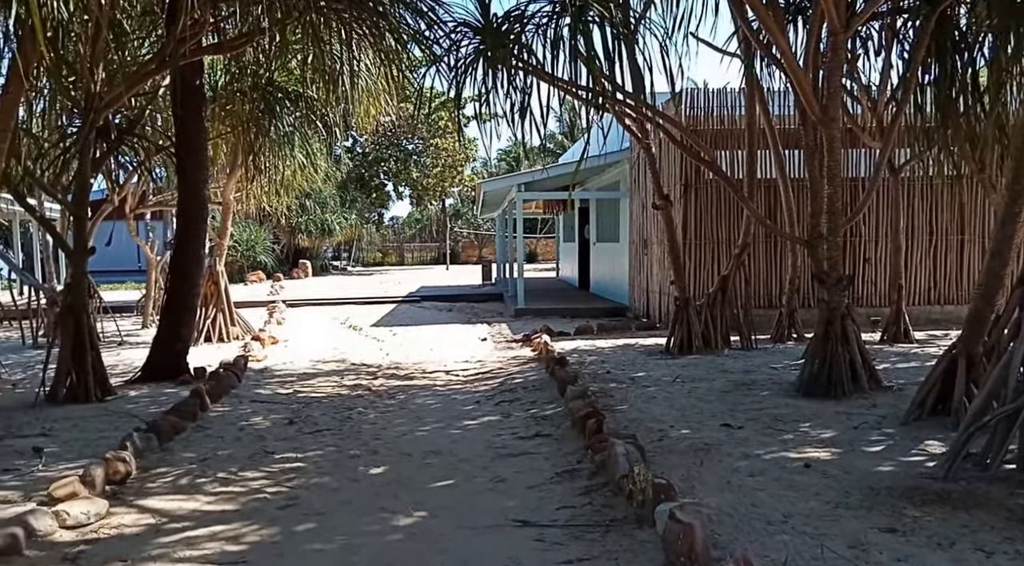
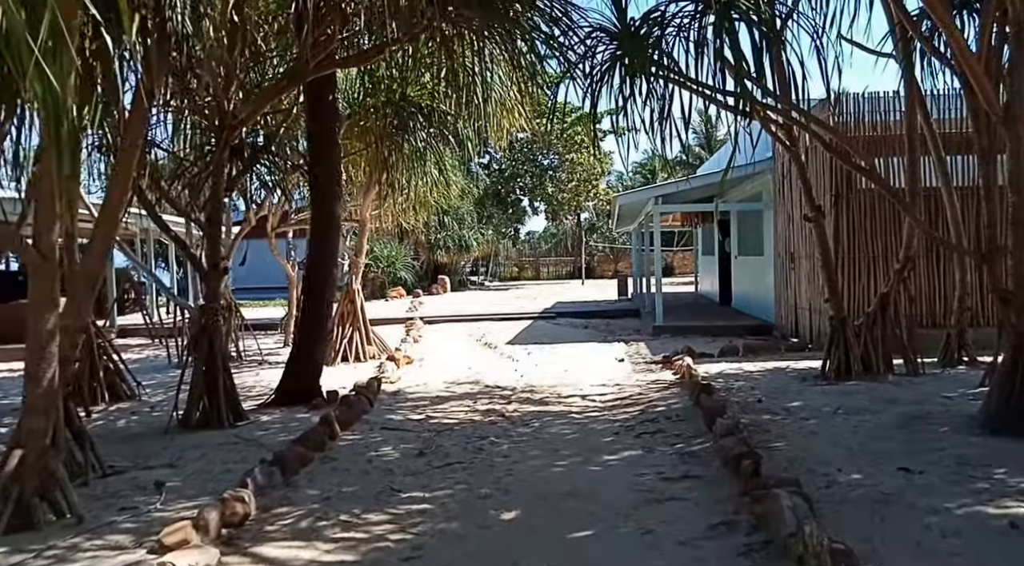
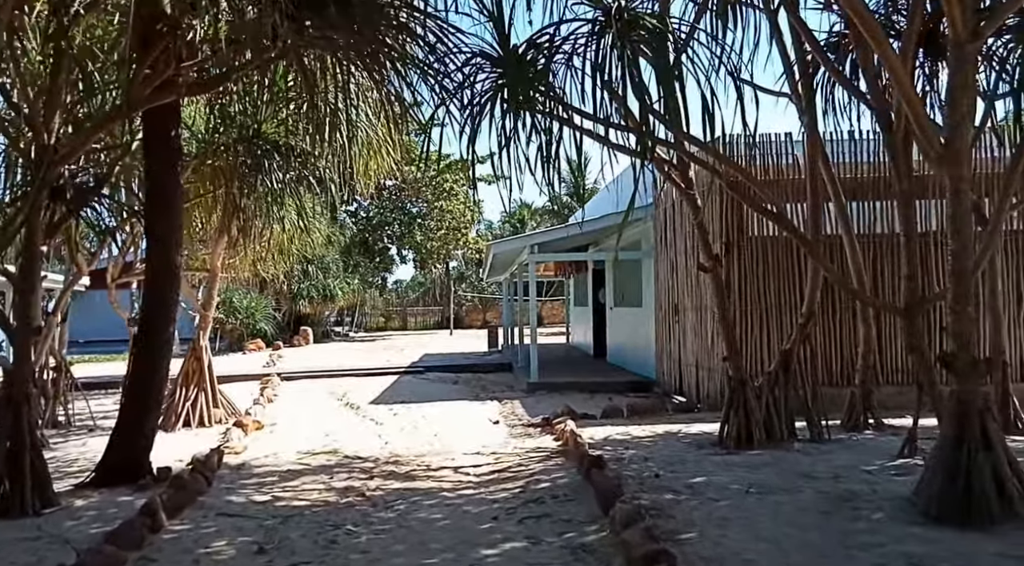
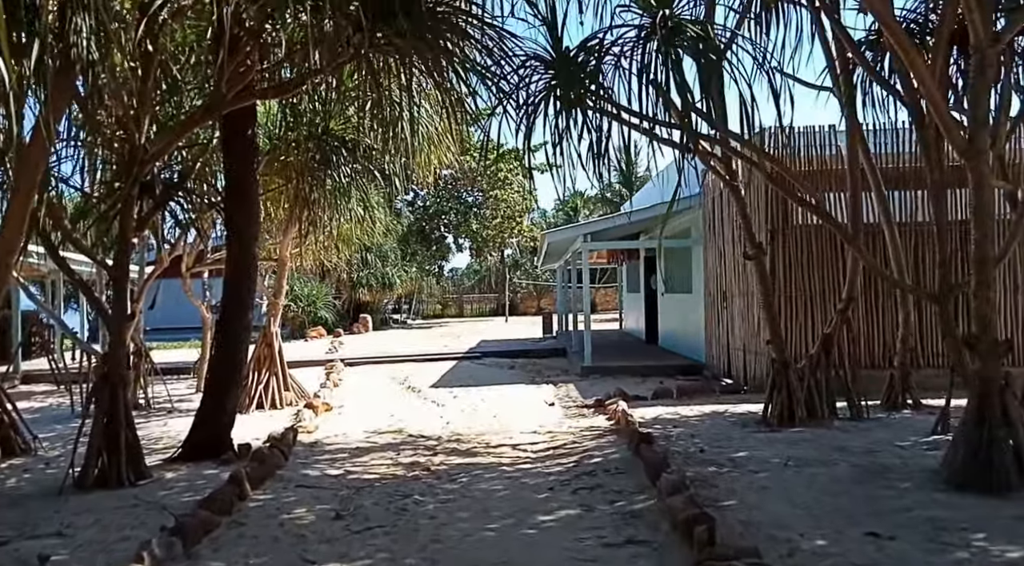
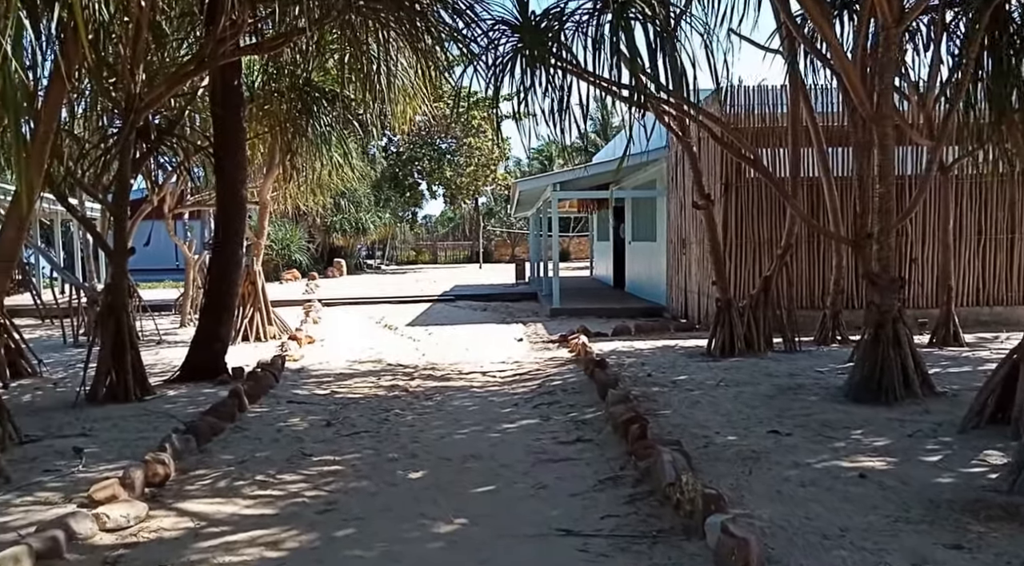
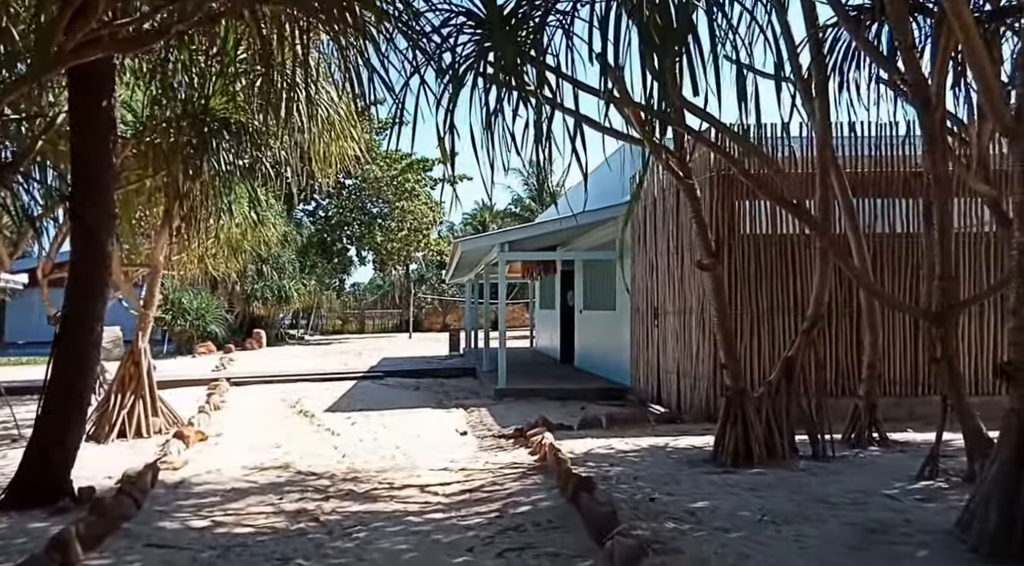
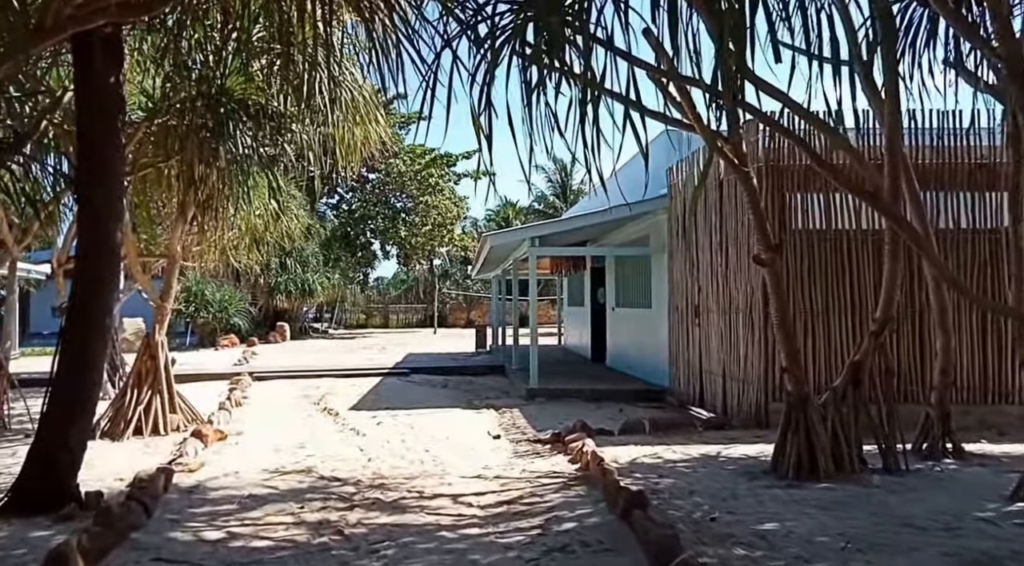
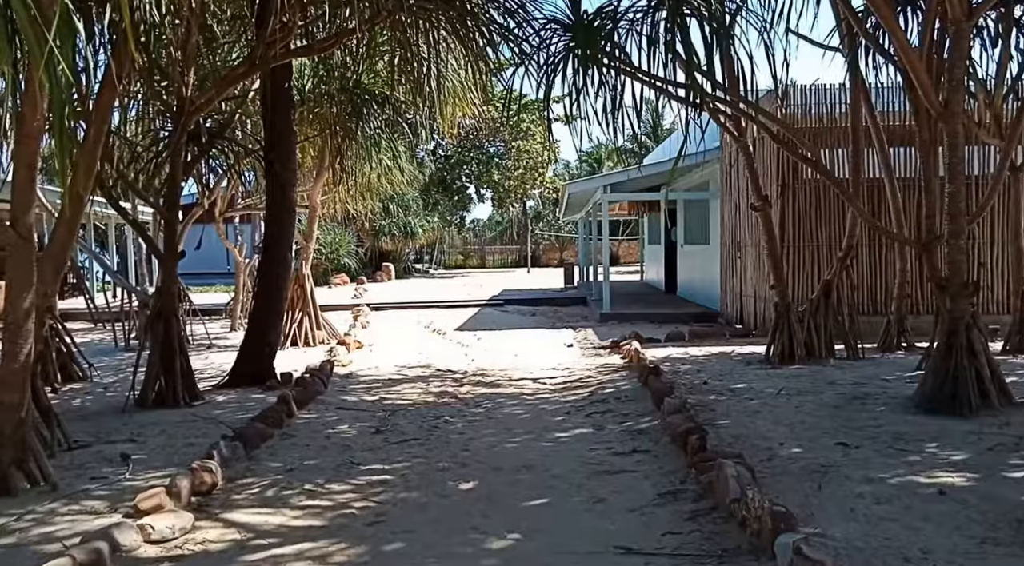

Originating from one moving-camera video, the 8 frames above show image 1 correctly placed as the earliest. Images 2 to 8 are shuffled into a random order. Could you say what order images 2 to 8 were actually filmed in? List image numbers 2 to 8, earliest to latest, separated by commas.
5, 8, 2, 4, 3, 6, 7
